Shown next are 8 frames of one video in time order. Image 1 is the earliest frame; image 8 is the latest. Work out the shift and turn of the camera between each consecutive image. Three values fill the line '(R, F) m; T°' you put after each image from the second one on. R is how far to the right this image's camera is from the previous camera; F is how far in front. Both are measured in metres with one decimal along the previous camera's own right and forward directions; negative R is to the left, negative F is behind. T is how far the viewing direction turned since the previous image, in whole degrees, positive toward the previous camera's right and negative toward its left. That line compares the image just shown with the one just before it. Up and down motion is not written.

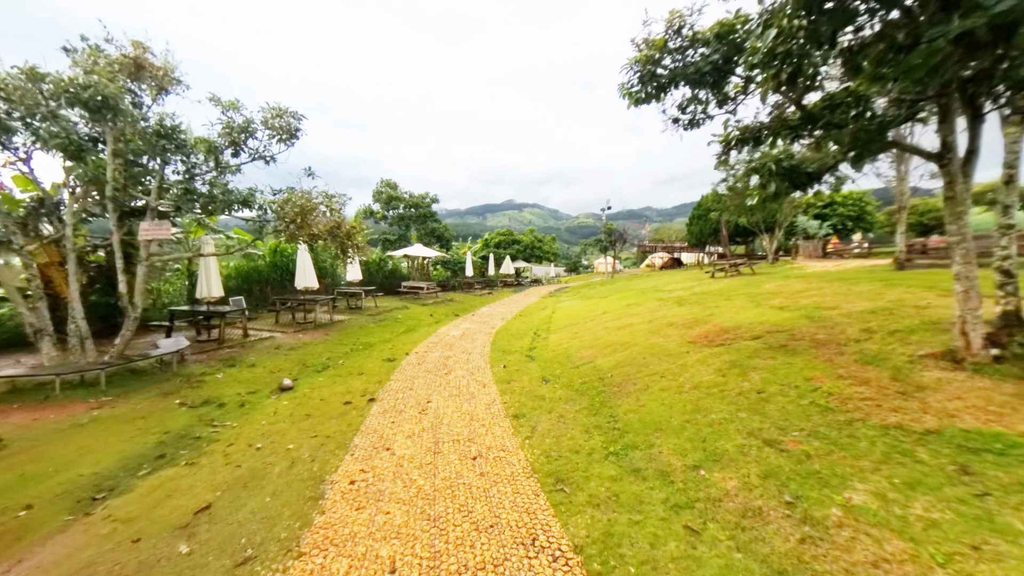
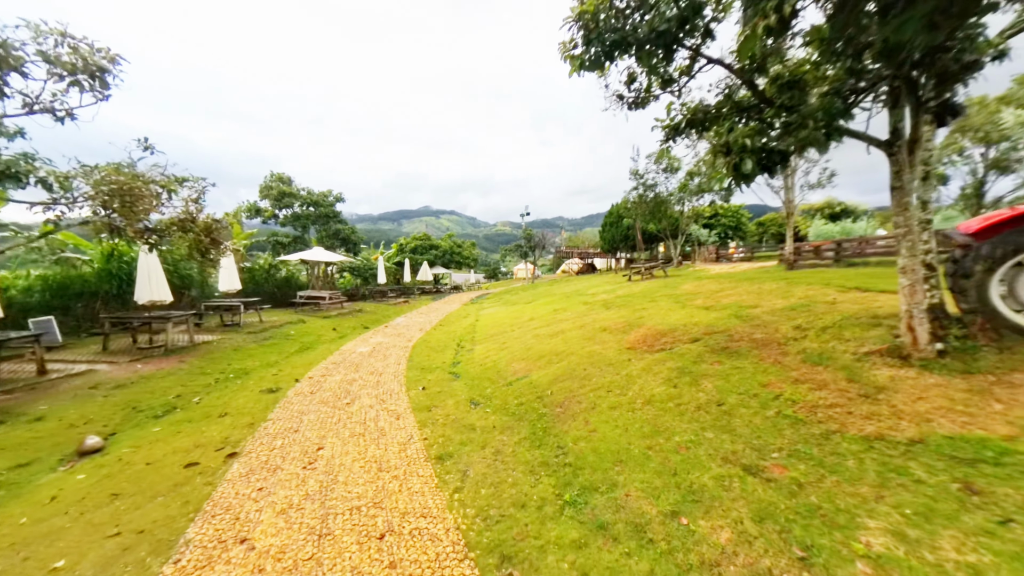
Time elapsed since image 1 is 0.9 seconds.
(0.0, +1.4) m; +13°
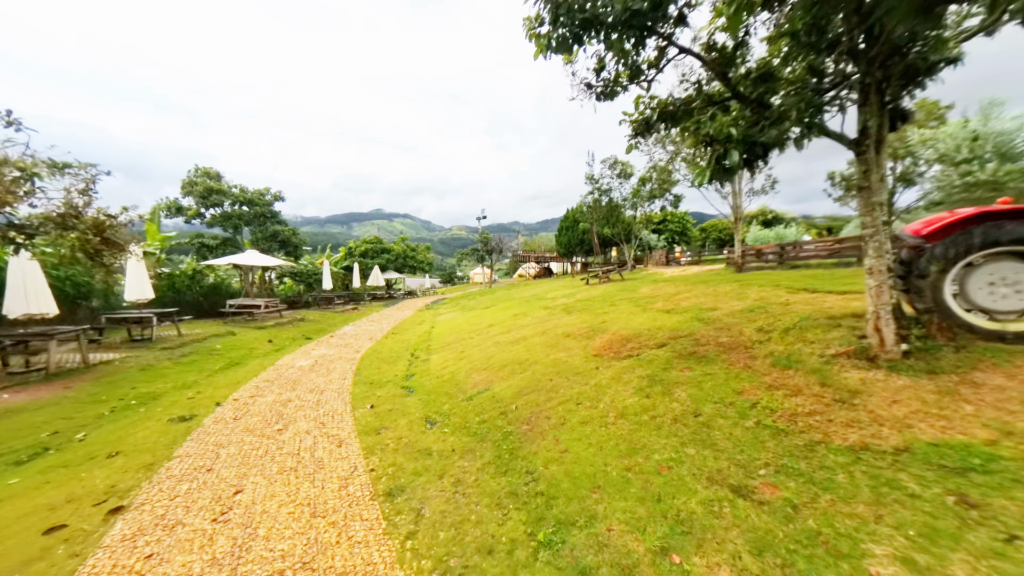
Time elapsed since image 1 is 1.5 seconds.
(-0.1, +0.6) m; +7°
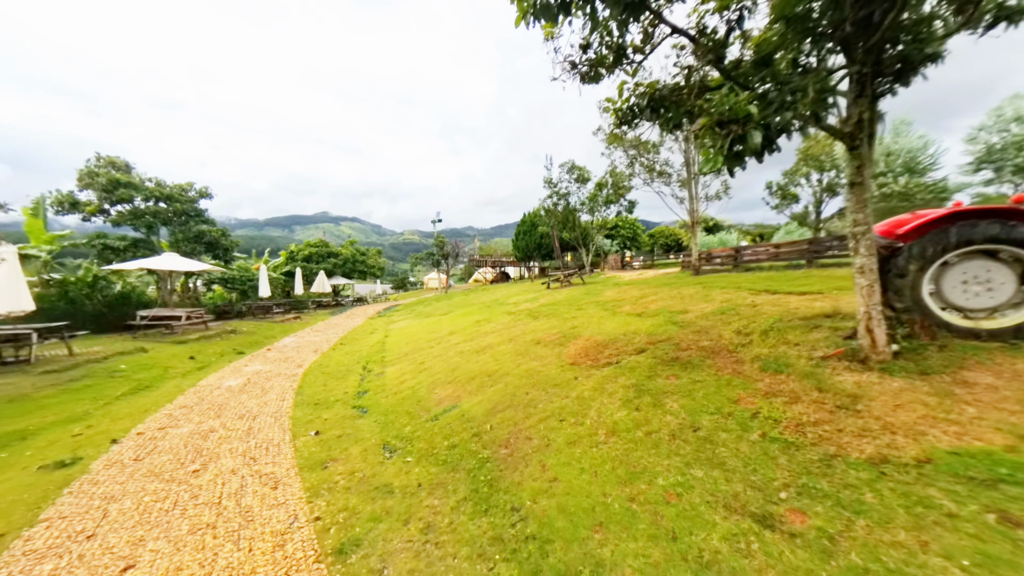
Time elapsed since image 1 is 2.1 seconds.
(-0.3, +0.7) m; +7°
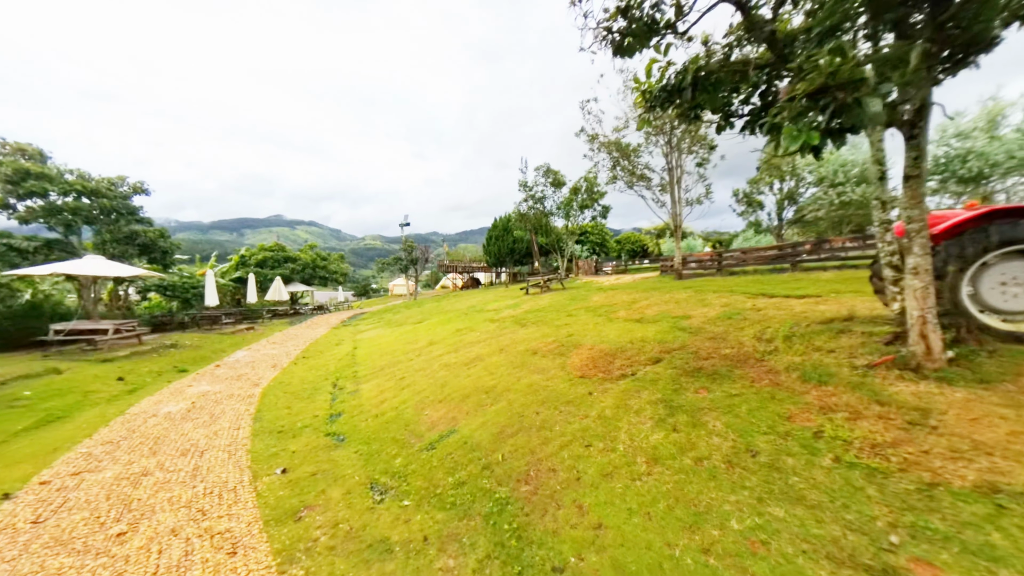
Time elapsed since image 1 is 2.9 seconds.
(-0.7, +0.8) m; +6°
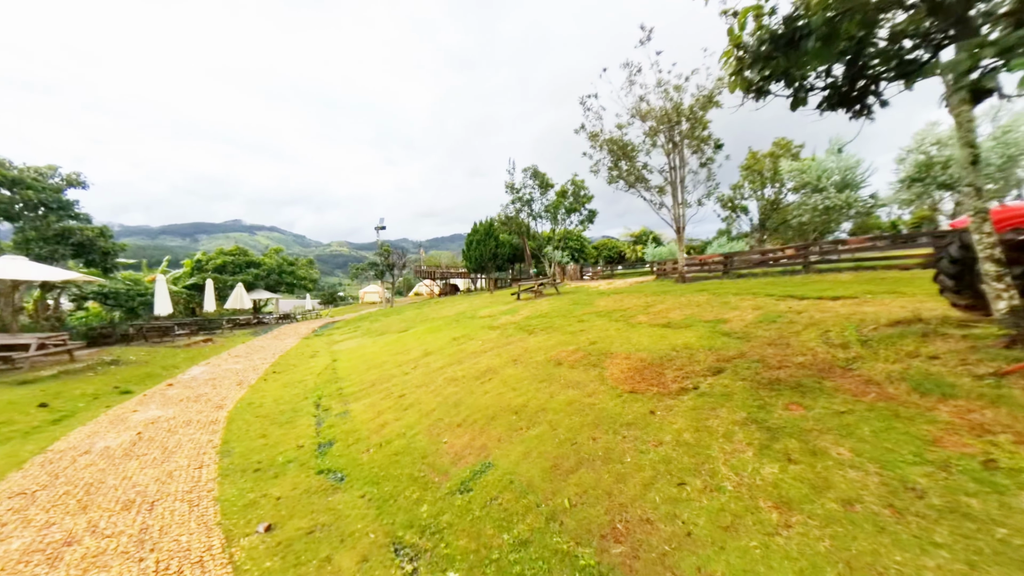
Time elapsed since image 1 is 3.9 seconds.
(-1.0, +1.1) m; +4°
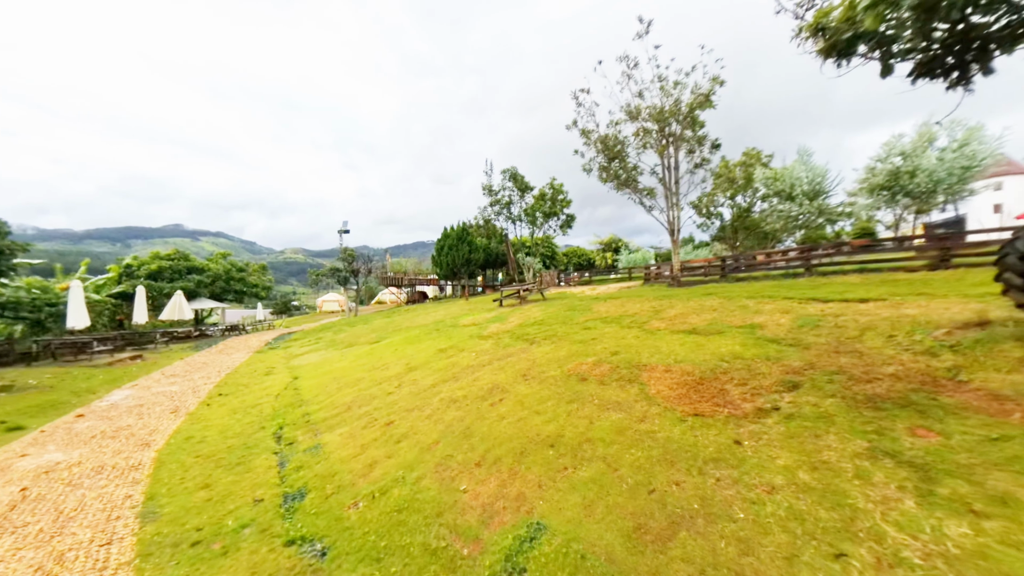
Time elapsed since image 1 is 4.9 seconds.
(-0.9, +1.3) m; +6°
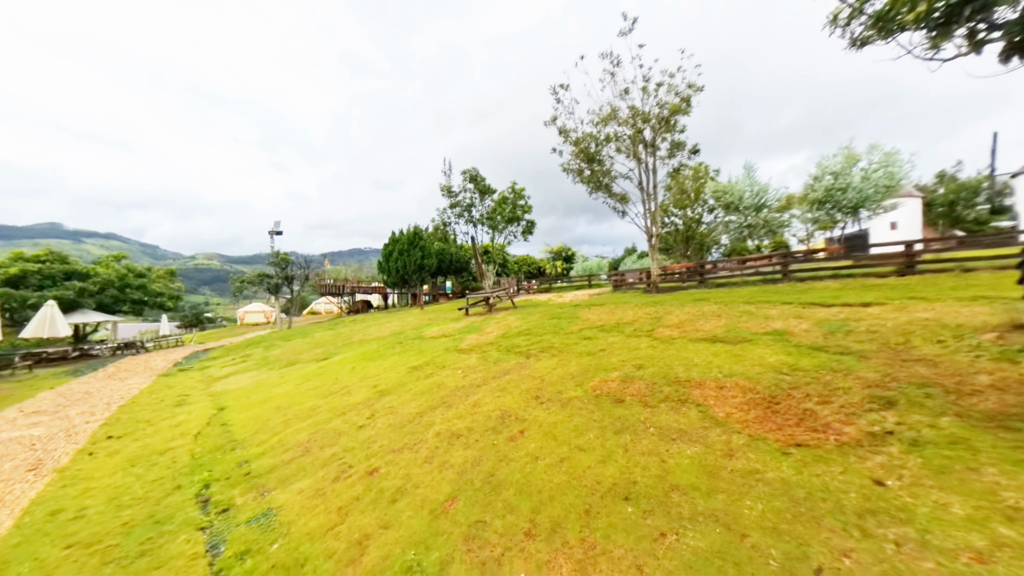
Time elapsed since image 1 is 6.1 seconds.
(-1.1, +1.3) m; +9°
